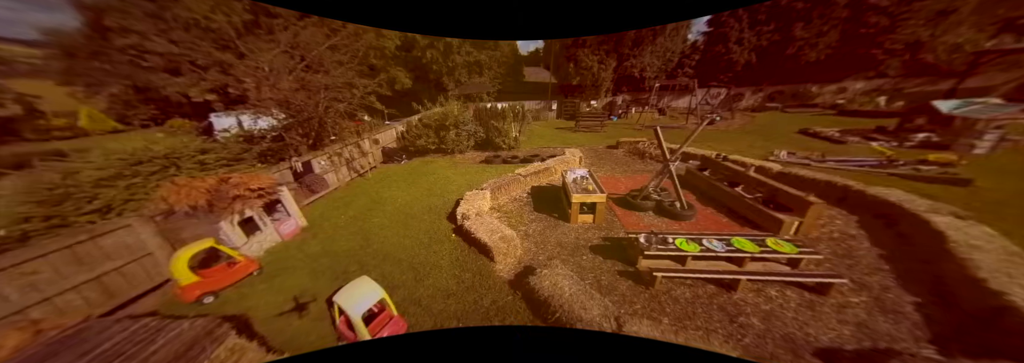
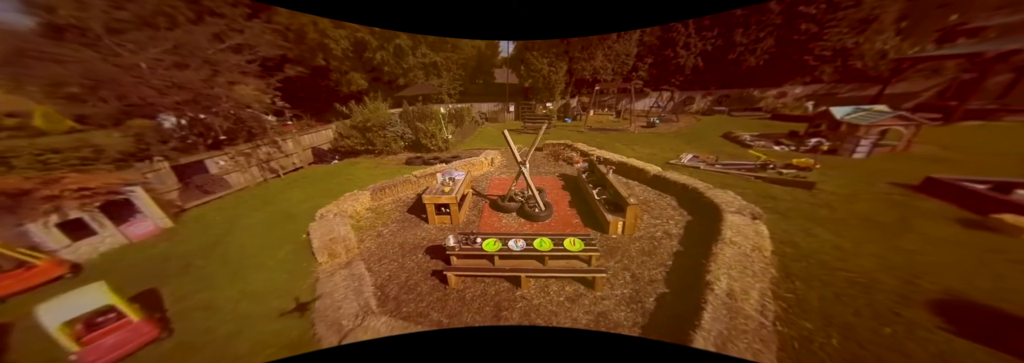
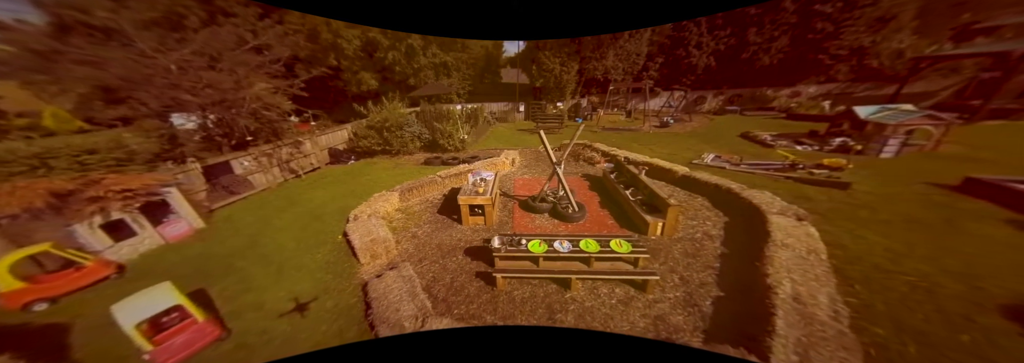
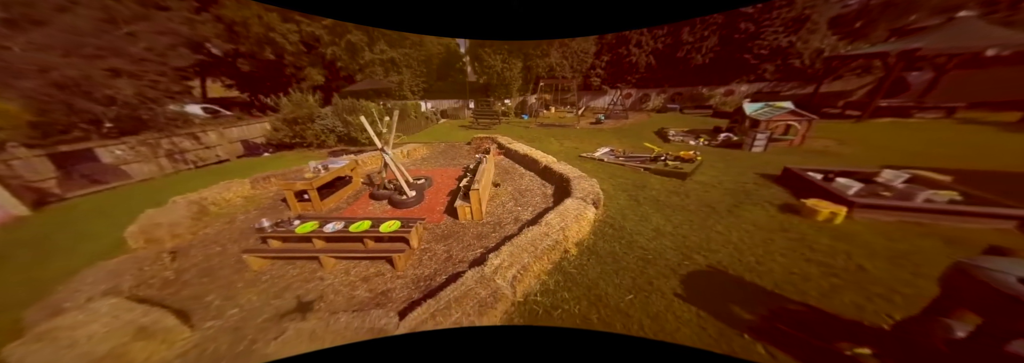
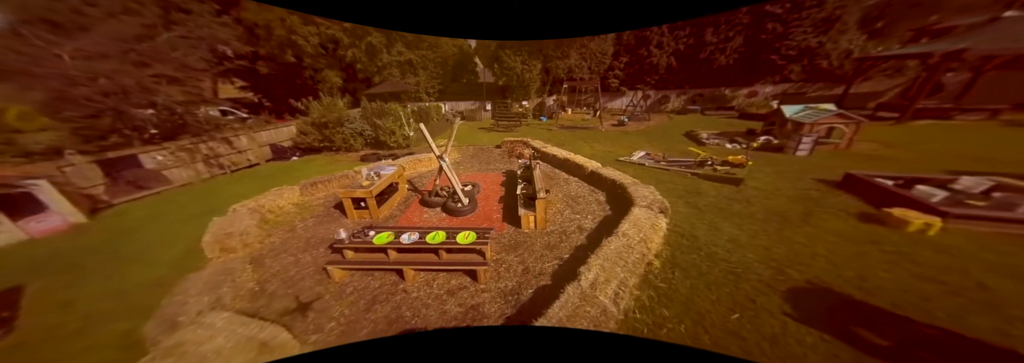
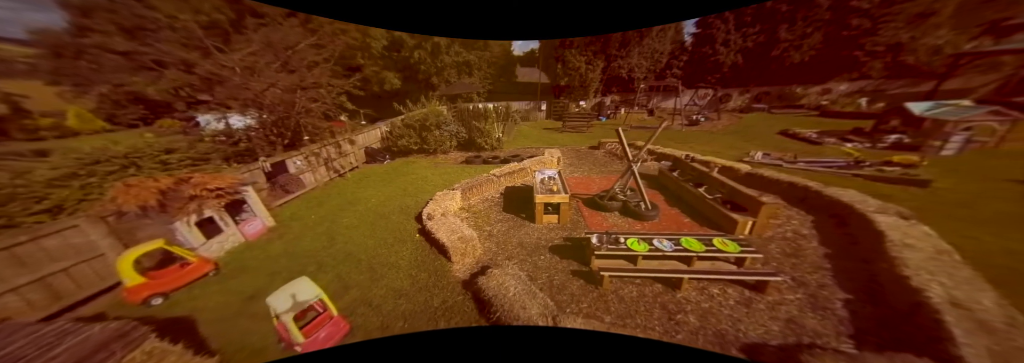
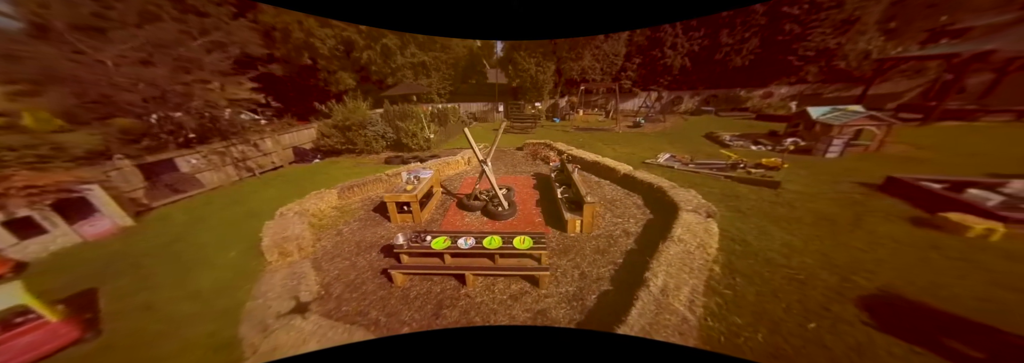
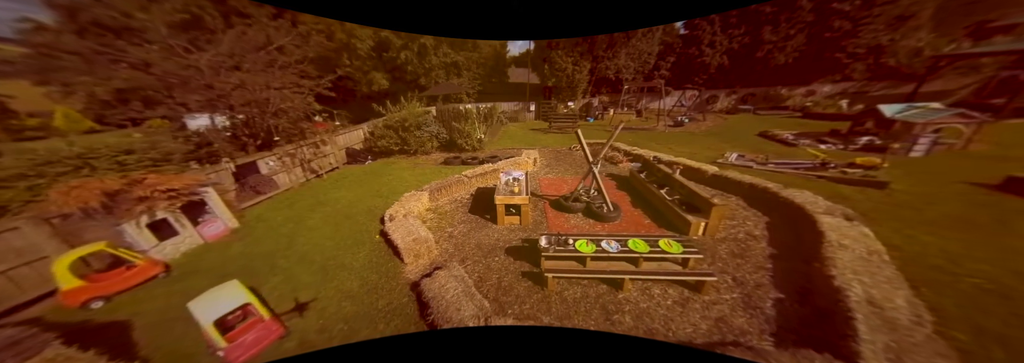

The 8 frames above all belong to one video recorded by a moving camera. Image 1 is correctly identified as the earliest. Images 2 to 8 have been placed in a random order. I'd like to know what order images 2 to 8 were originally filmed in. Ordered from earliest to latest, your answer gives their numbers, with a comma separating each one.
6, 8, 3, 2, 7, 5, 4
